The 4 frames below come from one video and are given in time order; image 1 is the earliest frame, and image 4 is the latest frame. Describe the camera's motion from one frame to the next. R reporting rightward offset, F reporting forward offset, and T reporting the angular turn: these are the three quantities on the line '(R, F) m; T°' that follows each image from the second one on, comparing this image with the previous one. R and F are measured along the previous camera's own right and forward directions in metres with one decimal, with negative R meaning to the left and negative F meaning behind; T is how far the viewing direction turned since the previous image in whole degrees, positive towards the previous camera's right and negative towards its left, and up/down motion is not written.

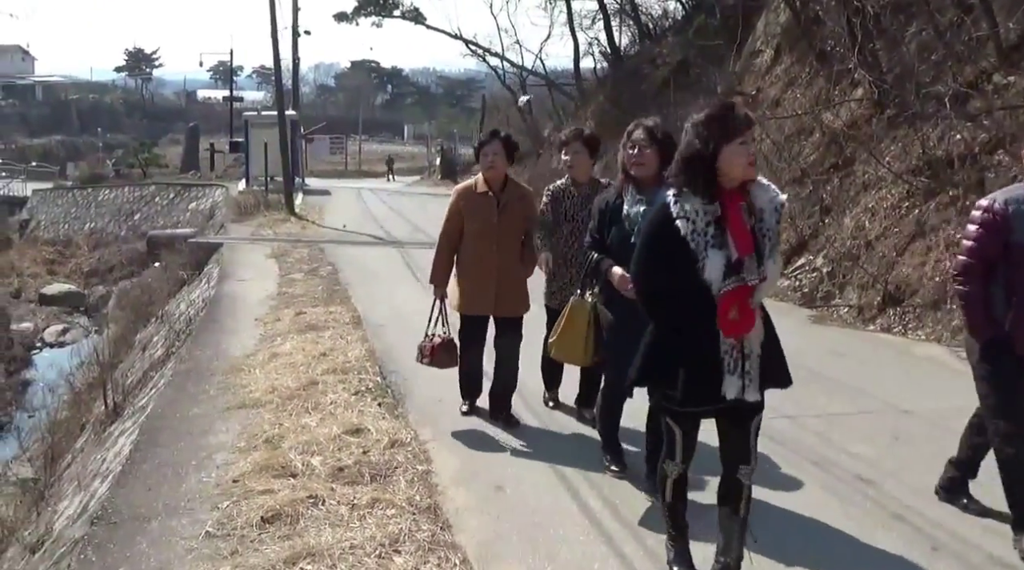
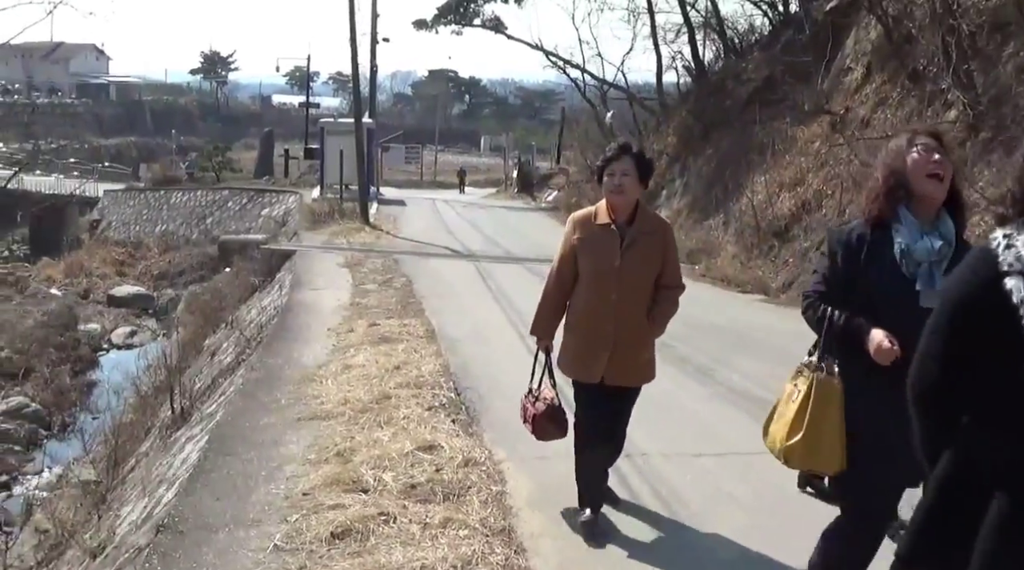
(-0.4, +0.1) m; -1°
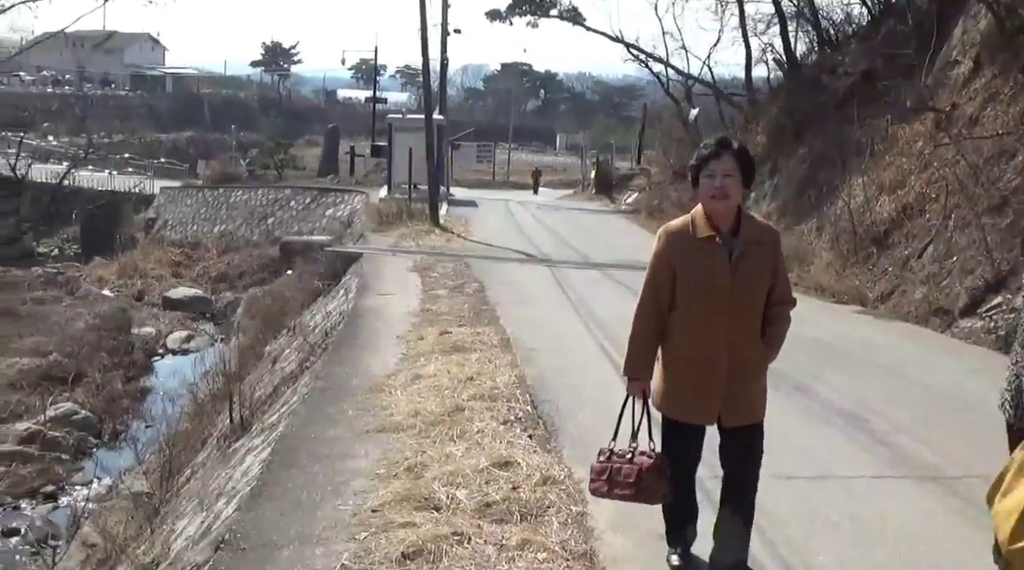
(-0.4, +0.4) m; -1°
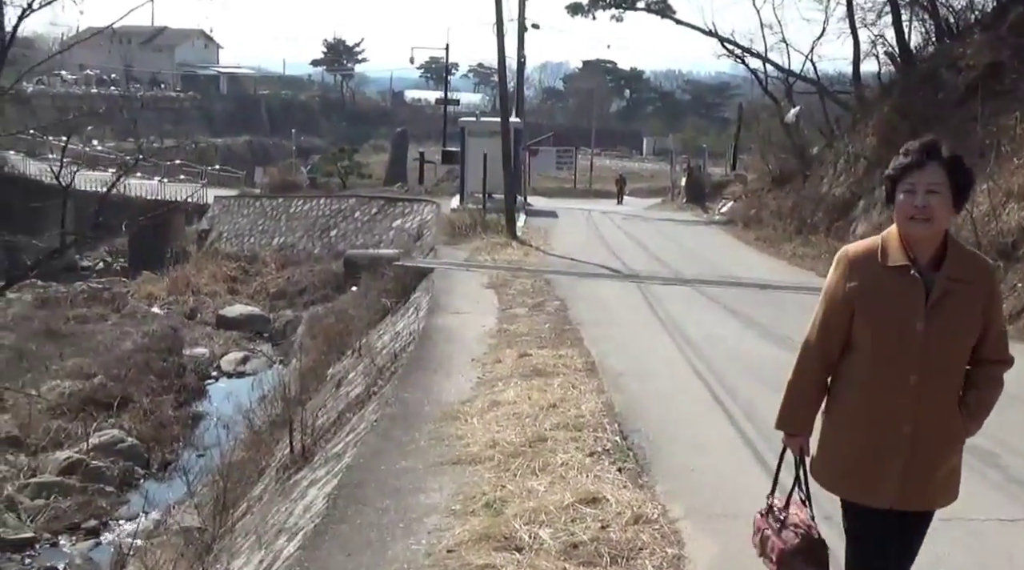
(-0.3, +0.6) m; -2°
